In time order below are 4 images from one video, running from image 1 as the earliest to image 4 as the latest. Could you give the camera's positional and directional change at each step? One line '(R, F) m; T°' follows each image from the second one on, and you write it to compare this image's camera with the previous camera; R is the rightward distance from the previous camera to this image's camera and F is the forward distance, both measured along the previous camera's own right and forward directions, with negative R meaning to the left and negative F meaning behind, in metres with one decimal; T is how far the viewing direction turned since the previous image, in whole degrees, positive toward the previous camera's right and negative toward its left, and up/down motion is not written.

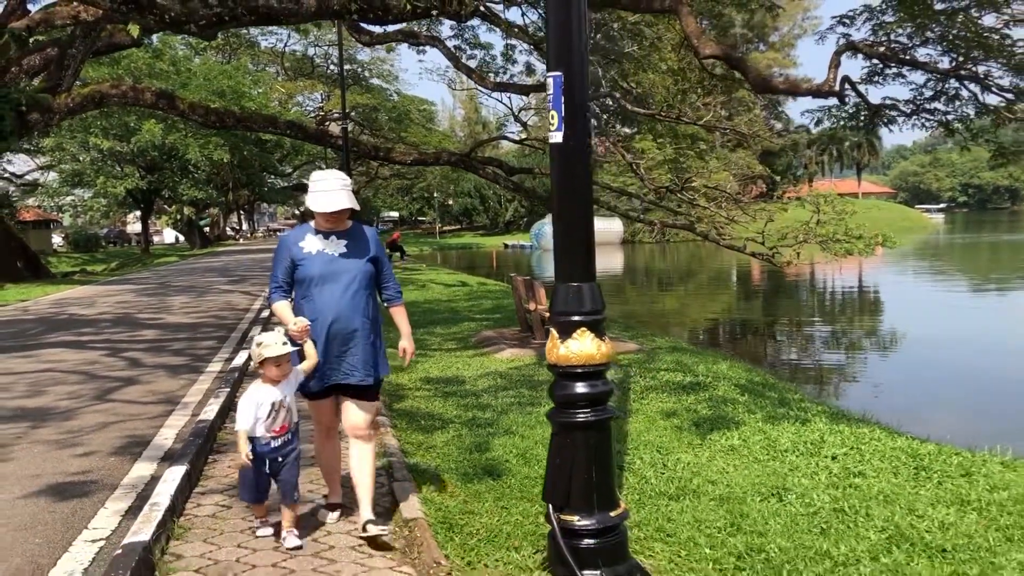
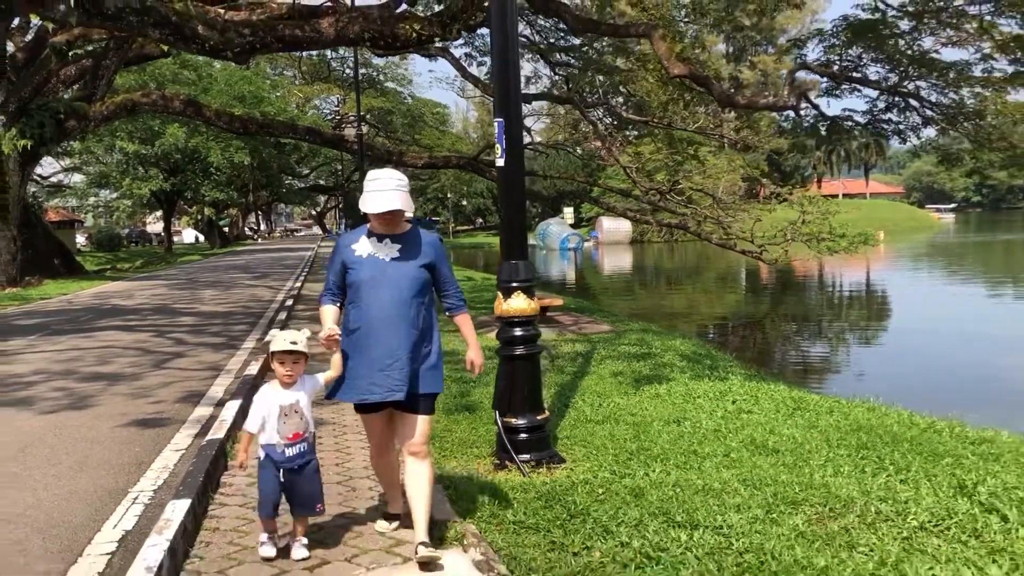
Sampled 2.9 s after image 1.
(+0.3, -1.4) m; -1°
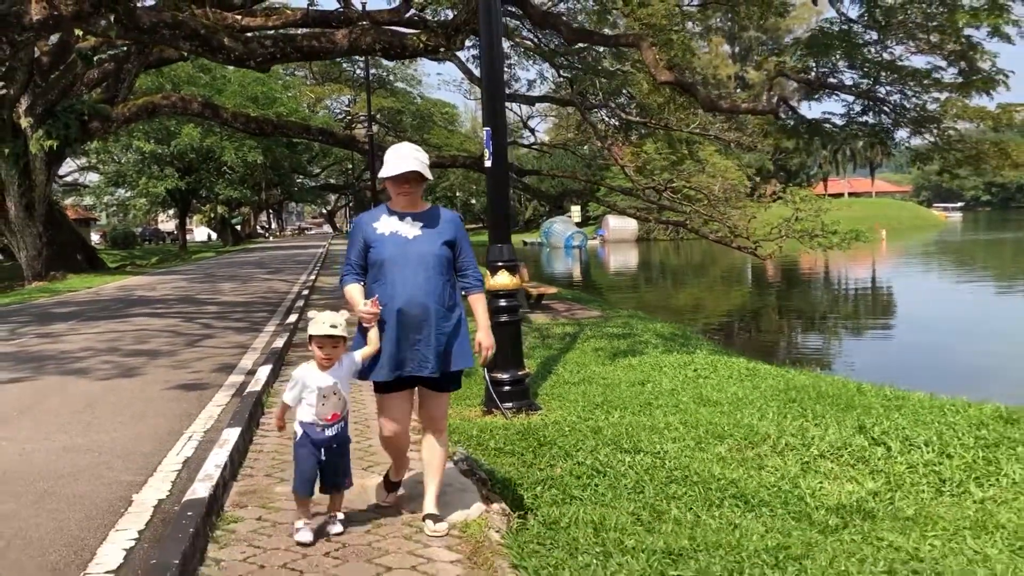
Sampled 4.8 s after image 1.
(+0.2, -0.9) m; -1°
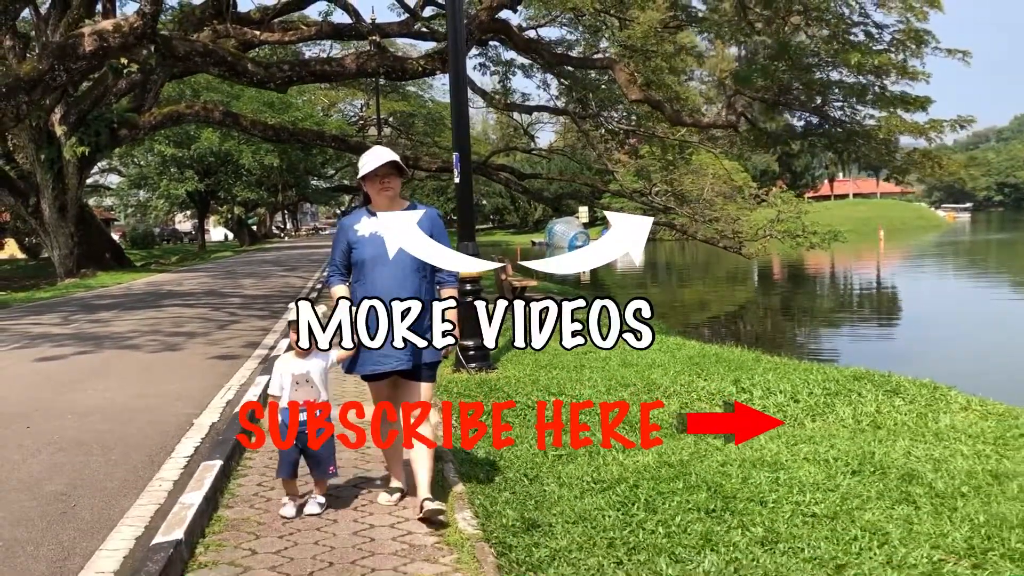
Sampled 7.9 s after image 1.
(+0.4, -1.6) m; -1°
